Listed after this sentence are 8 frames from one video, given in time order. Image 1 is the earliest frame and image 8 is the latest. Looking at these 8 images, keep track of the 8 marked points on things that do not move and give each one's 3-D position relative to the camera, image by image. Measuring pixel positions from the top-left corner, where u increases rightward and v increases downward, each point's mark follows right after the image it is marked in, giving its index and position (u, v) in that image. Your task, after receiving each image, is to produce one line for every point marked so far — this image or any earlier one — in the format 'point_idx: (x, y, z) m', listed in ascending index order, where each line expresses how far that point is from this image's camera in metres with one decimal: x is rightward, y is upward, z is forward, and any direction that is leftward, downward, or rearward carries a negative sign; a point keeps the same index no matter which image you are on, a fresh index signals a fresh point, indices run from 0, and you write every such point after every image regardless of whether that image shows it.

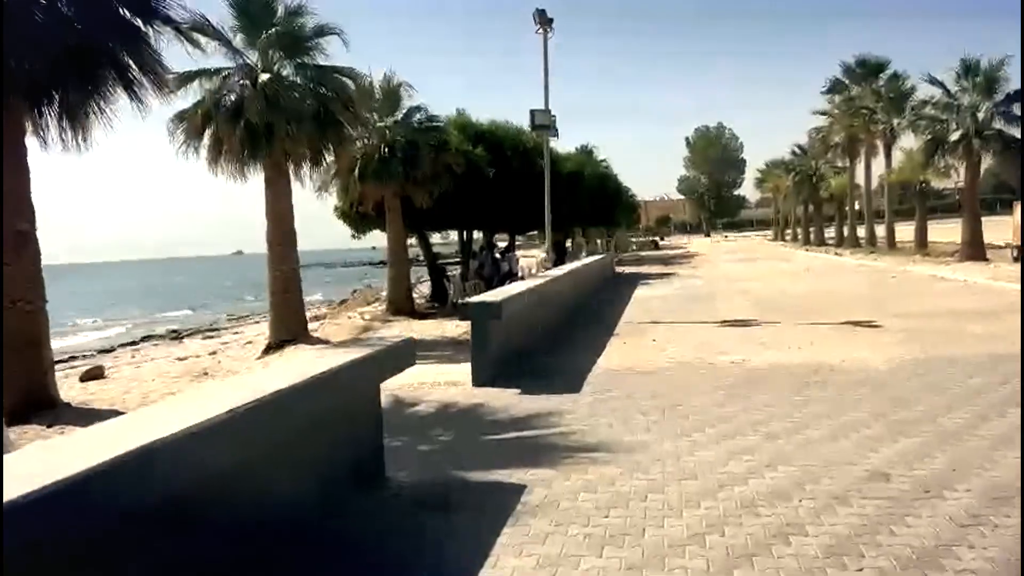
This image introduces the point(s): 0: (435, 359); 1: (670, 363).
0: (-1.2, -1.1, +14.8) m
1: (+1.9, -0.9, +11.6) m
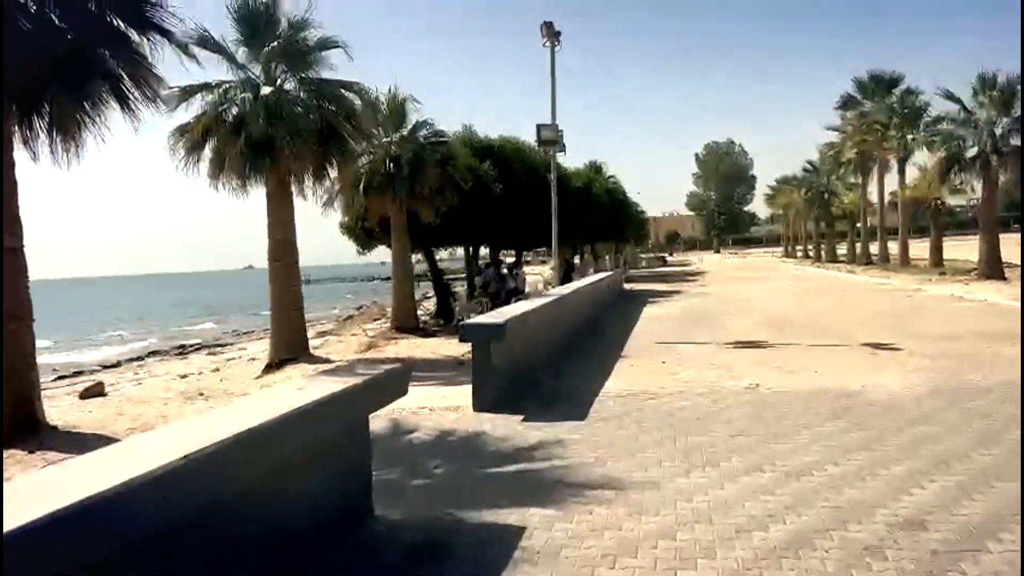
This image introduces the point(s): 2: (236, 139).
0: (-1.1, -1.4, +14.3) m
1: (+2.0, -1.2, +11.1) m
2: (-5.2, +2.8, +18.0) m
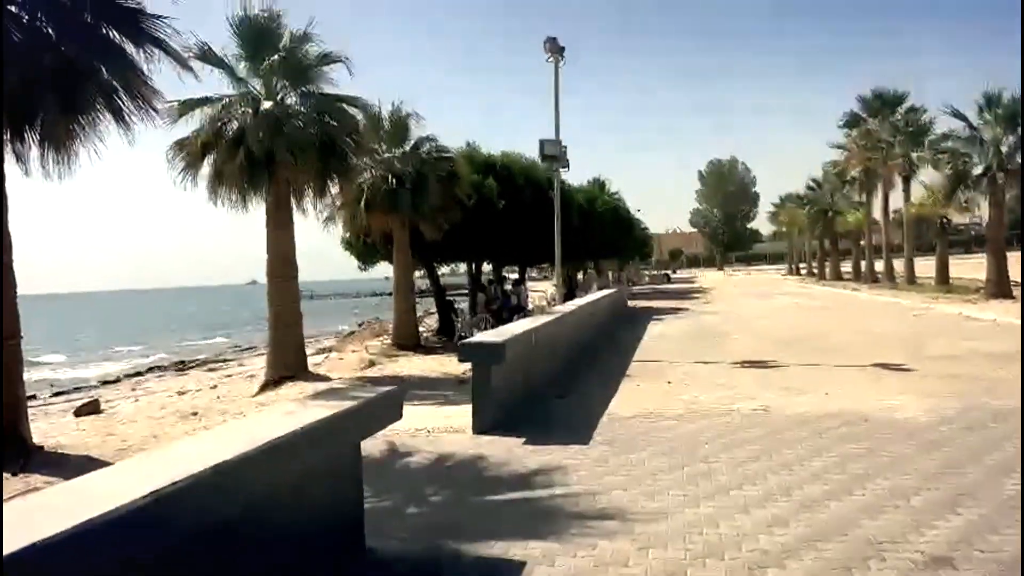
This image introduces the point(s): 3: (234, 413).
0: (-1.1, -1.6, +14.0) m
1: (+2.0, -1.4, +10.8) m
2: (-5.1, +2.5, +17.8) m
3: (-3.8, -1.7, +13.0) m
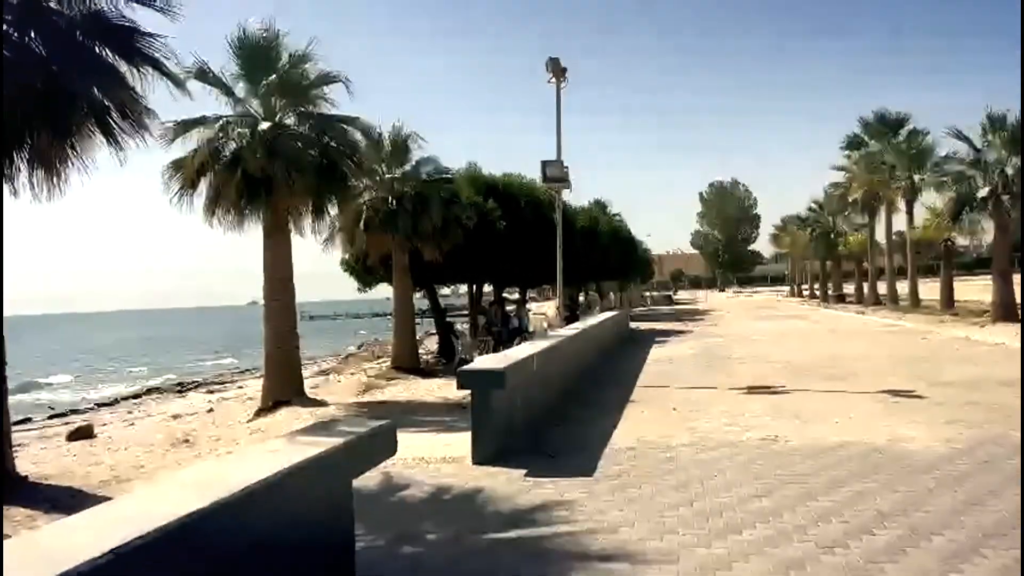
0: (-1.1, -2.0, +13.7) m
1: (+2.0, -1.7, +10.5) m
2: (-5.1, +2.1, +17.6) m
3: (-3.8, -2.0, +12.7) m
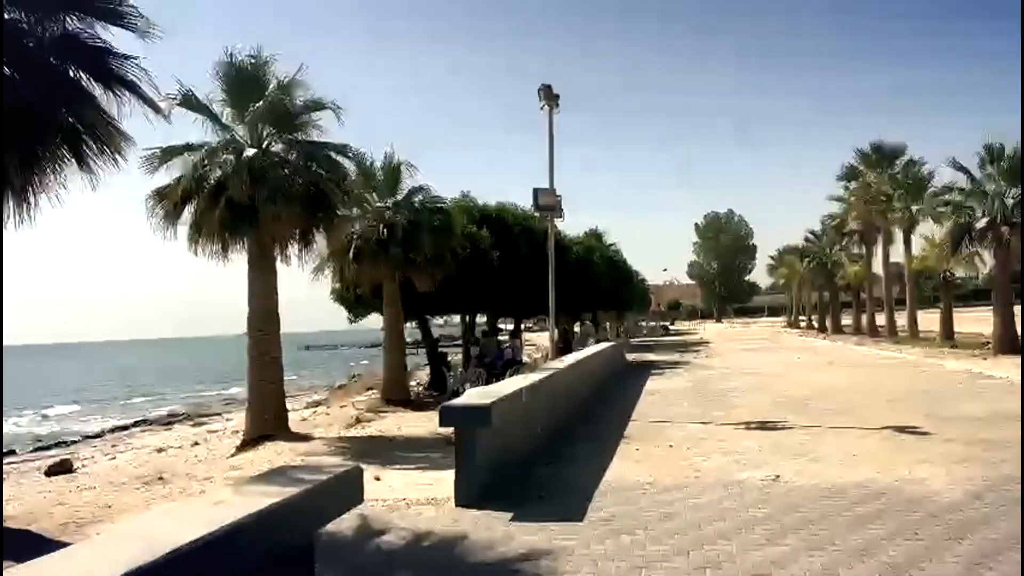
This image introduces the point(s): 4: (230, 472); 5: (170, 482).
0: (-1.2, -2.4, +13.1) m
1: (+1.8, -2.0, +10.0) m
2: (-5.3, +1.5, +17.1) m
3: (-3.9, -2.4, +12.1) m
4: (-3.8, -2.5, +13.0) m
5: (-4.4, -2.5, +12.5) m
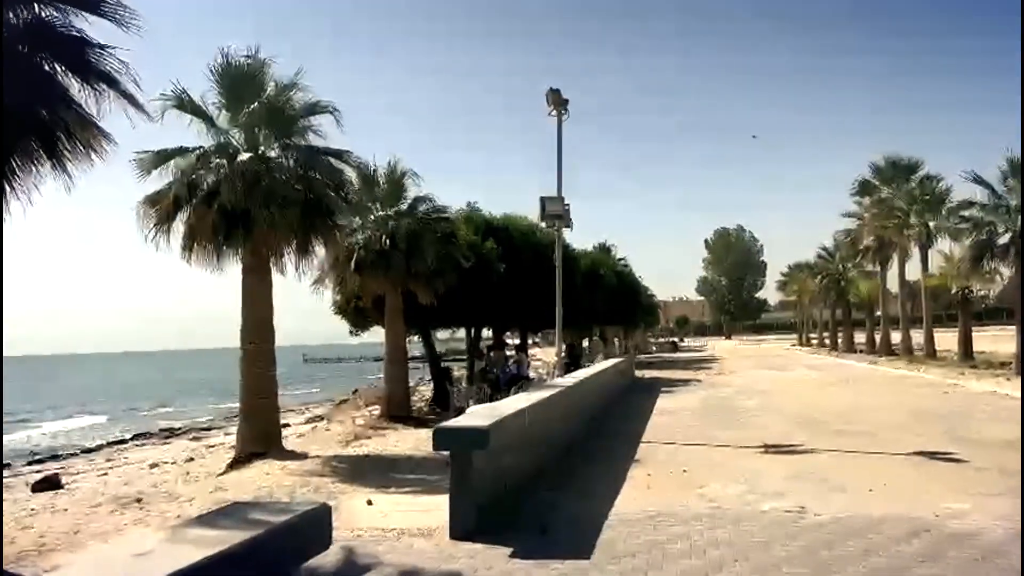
0: (-1.2, -2.5, +12.3) m
1: (+1.9, -2.1, +9.1) m
2: (-5.1, +1.3, +16.4) m
3: (-3.9, -2.5, +11.3) m
4: (-3.8, -2.6, +12.2) m
5: (-4.4, -2.6, +11.7) m
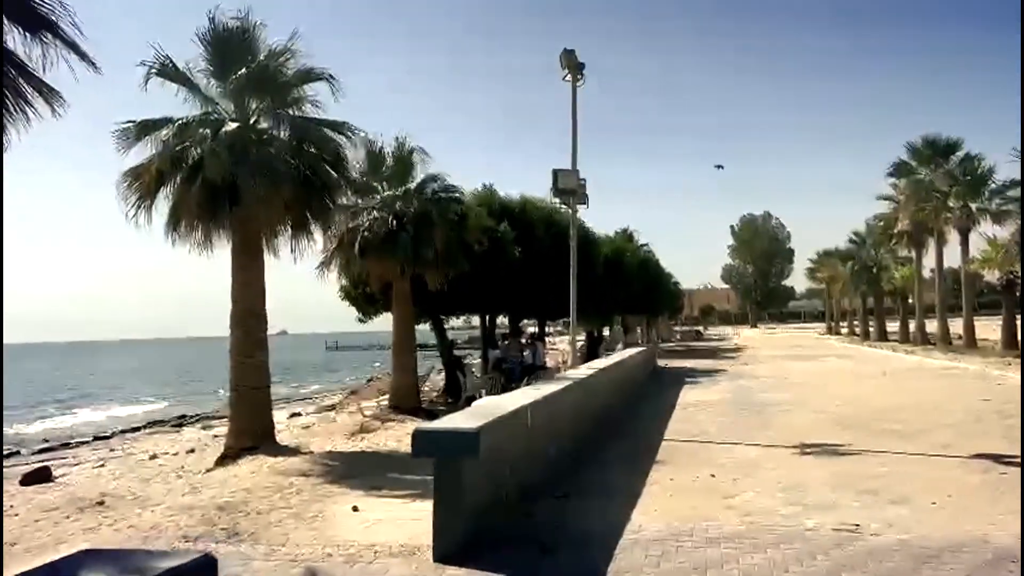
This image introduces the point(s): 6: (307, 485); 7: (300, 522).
0: (-1.1, -2.3, +11.0) m
1: (+1.8, -1.9, +7.7) m
2: (-5.0, +1.6, +15.1) m
3: (-3.9, -2.3, +10.1) m
4: (-3.7, -2.4, +10.9) m
5: (-4.3, -2.4, +10.4) m
6: (-2.5, -2.4, +11.6) m
7: (-2.1, -2.3, +9.4) m
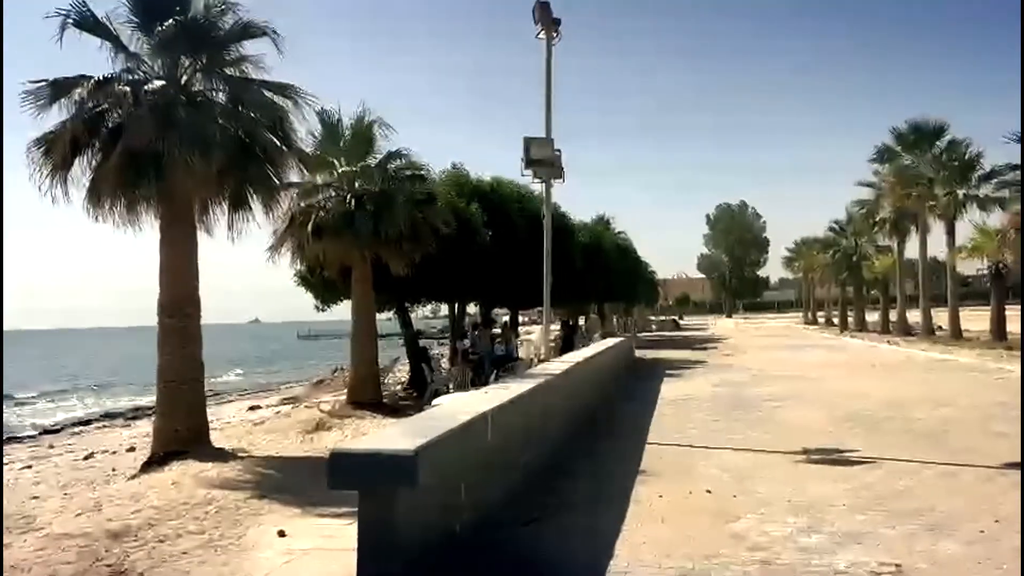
0: (-1.5, -2.1, +9.3) m
1: (+1.5, -1.8, +6.1) m
2: (-5.5, +1.9, +13.3) m
3: (-4.2, -2.1, +8.3) m
4: (-4.1, -2.2, +9.2) m
5: (-4.7, -2.2, +8.6) m
6: (-2.9, -2.2, +9.8) m
7: (-2.4, -2.1, +7.7) m
